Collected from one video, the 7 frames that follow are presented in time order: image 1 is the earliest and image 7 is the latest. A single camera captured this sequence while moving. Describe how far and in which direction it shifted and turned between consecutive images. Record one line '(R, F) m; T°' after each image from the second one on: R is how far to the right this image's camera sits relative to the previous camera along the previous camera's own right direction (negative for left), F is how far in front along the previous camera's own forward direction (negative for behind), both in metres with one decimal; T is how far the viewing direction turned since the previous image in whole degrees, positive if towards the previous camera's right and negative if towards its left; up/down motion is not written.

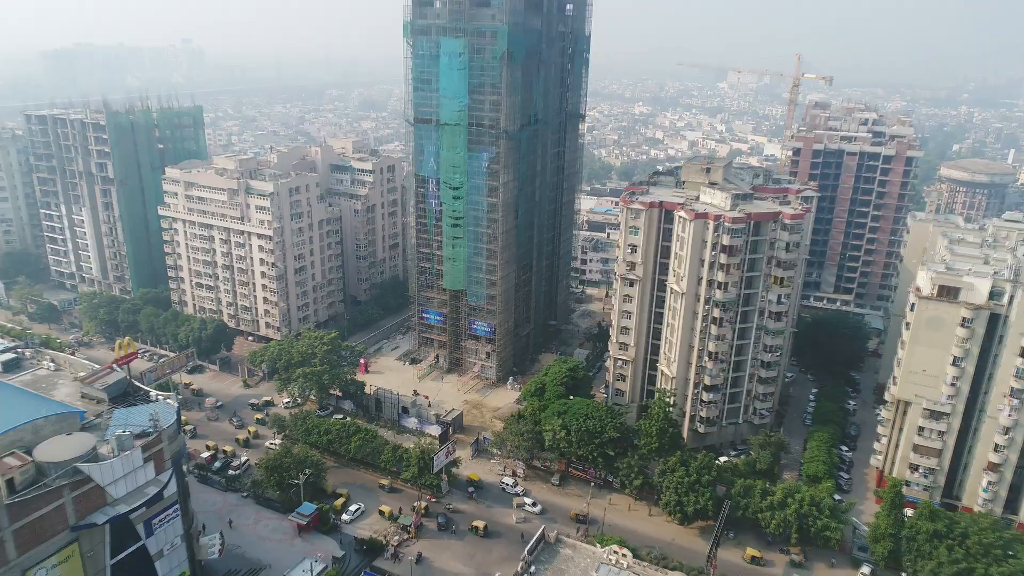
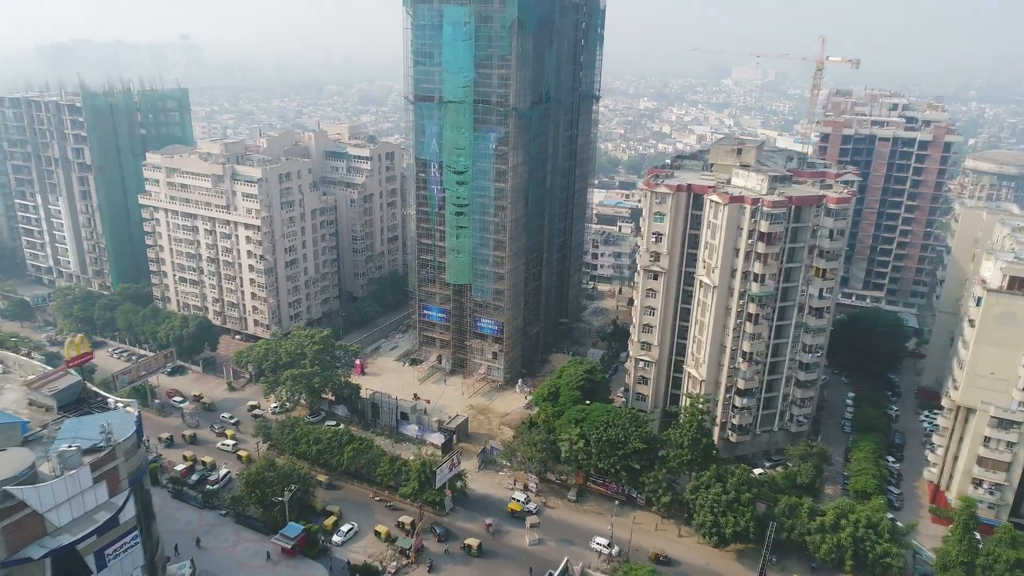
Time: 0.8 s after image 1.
(-0.9, +5.9) m; 0°
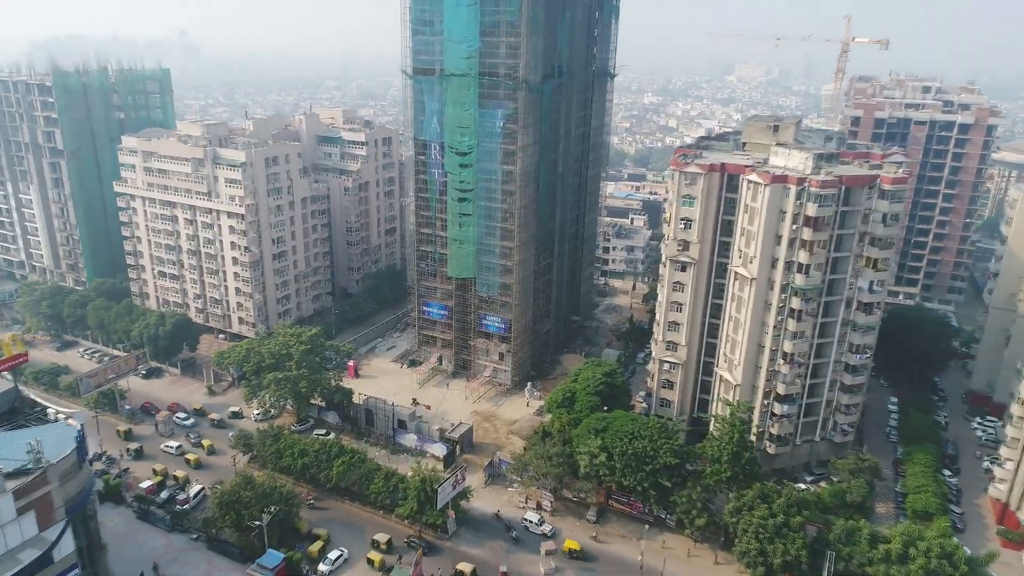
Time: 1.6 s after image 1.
(-0.8, +5.9) m; 0°
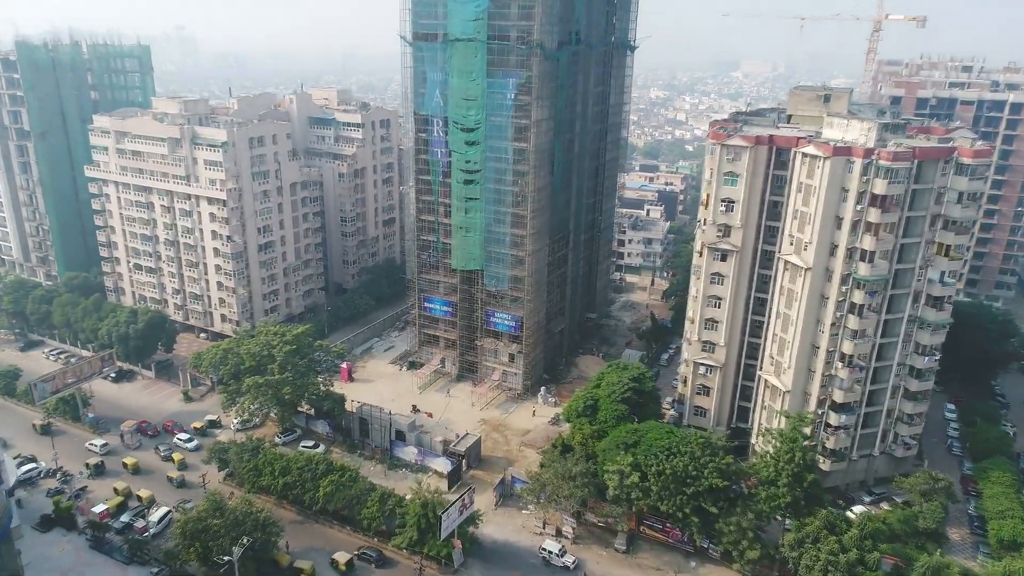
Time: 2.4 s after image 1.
(-0.9, +6.2) m; 0°
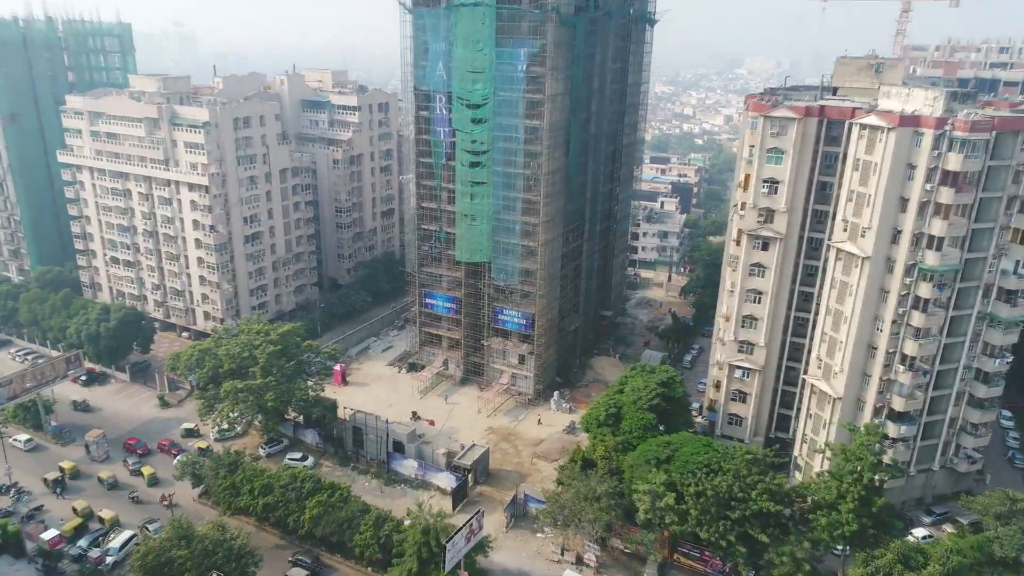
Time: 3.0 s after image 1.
(-0.8, +4.9) m; 0°
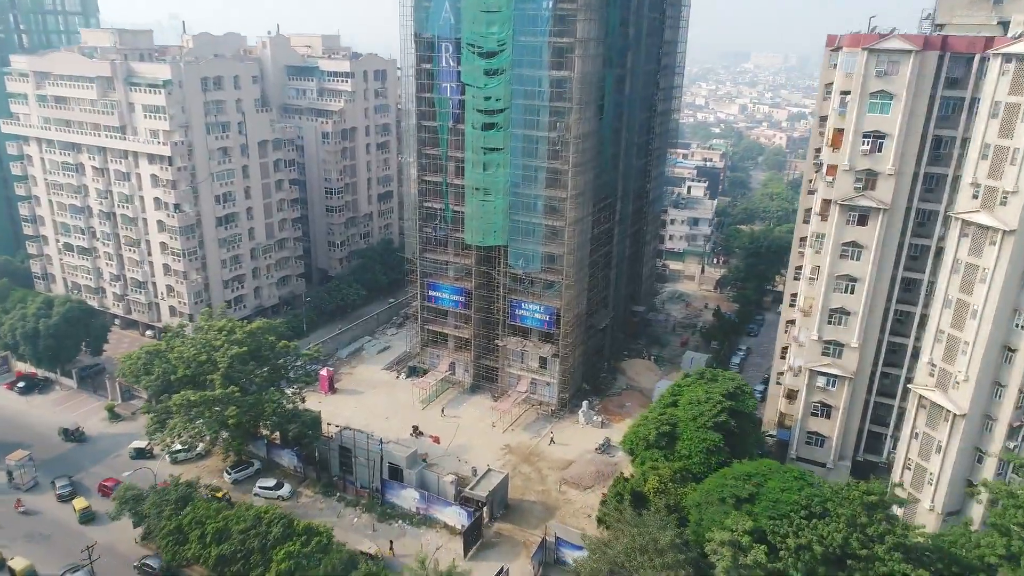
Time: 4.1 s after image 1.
(-1.3, +8.0) m; 0°
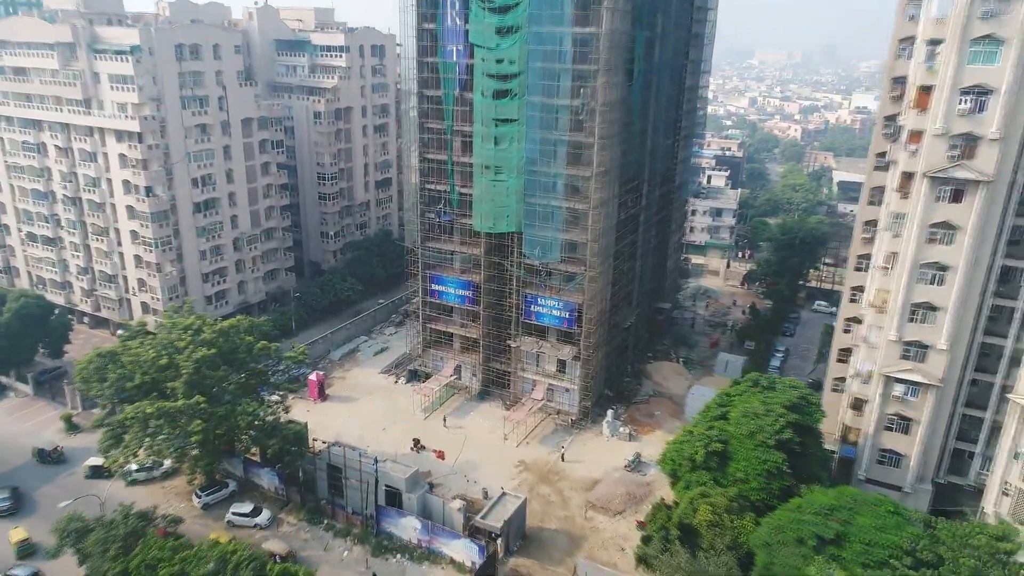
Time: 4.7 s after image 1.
(-0.8, +5.0) m; 0°
